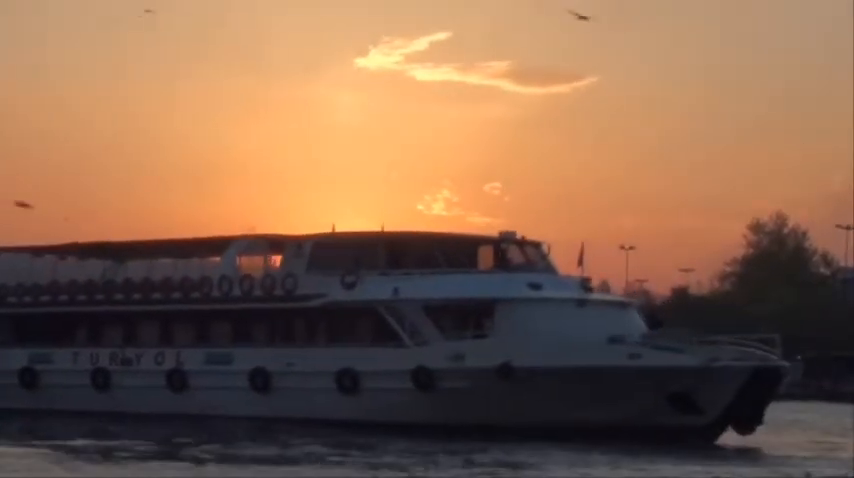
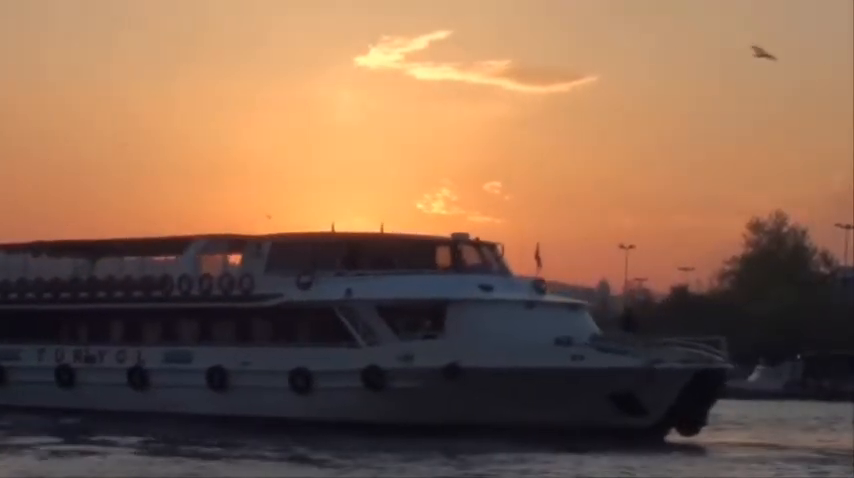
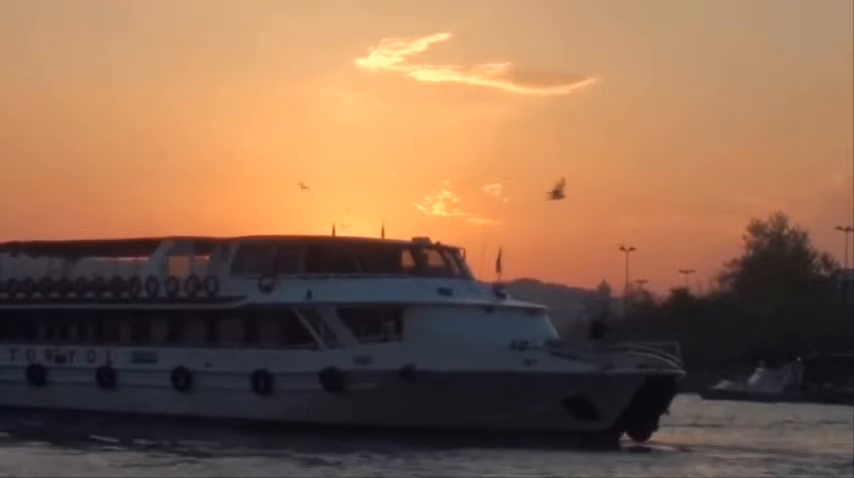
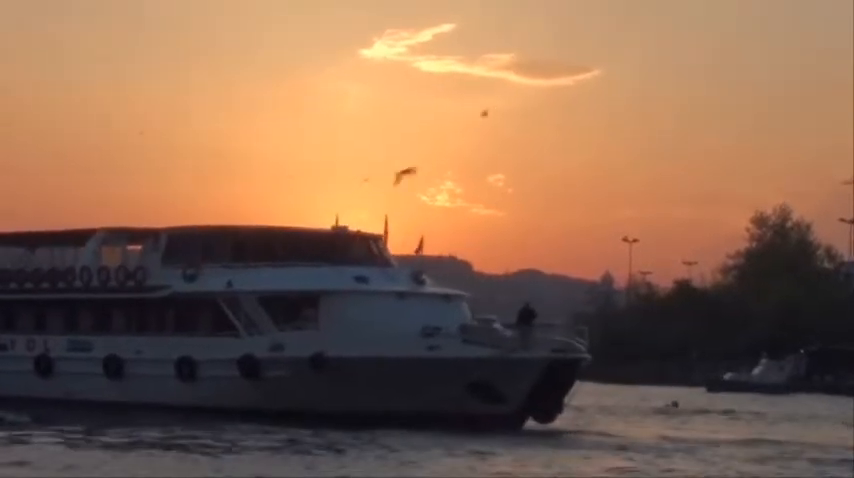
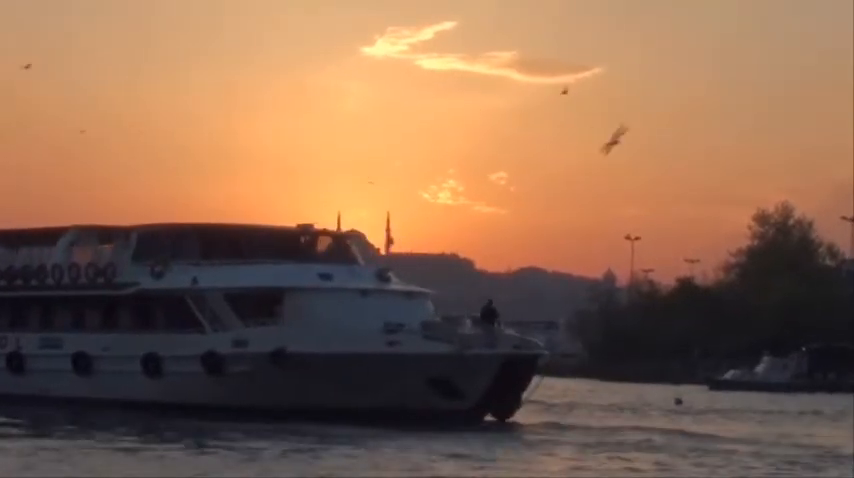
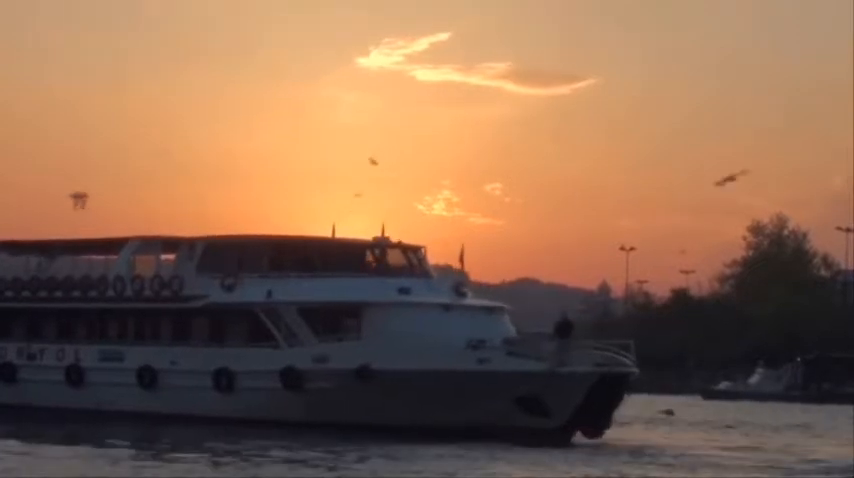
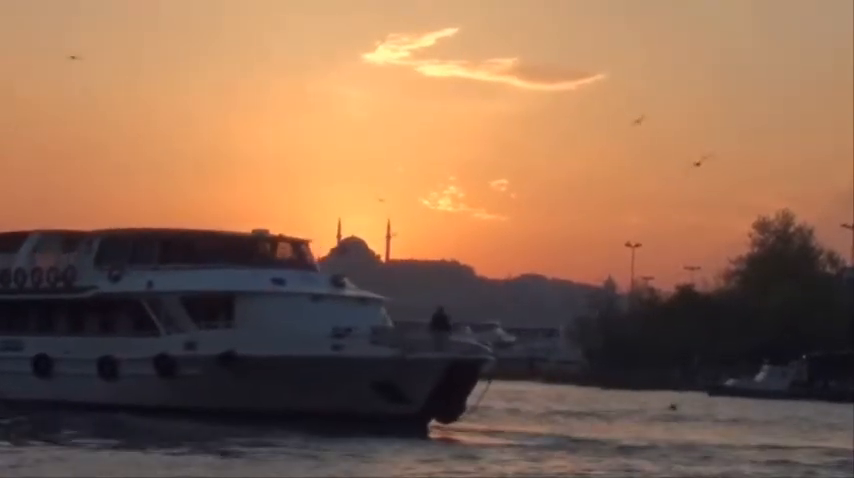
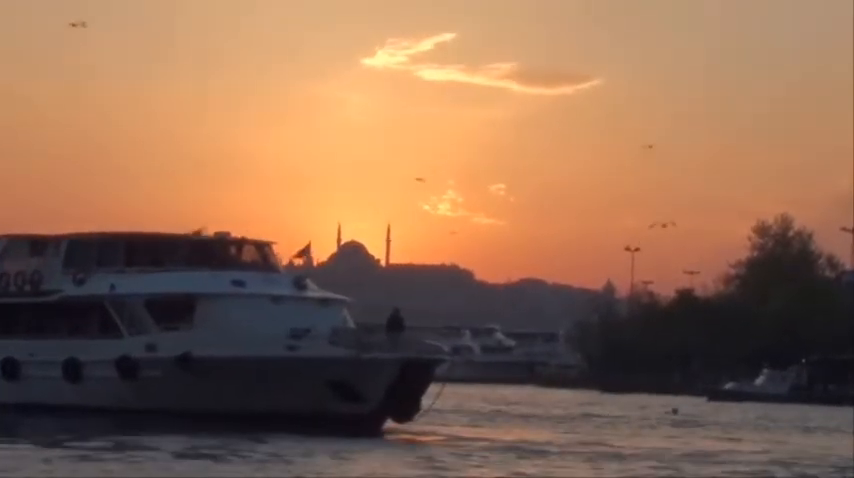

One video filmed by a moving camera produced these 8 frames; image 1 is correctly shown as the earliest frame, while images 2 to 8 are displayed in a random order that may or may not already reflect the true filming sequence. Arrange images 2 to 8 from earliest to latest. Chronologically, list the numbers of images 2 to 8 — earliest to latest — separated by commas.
2, 3, 6, 4, 5, 7, 8
